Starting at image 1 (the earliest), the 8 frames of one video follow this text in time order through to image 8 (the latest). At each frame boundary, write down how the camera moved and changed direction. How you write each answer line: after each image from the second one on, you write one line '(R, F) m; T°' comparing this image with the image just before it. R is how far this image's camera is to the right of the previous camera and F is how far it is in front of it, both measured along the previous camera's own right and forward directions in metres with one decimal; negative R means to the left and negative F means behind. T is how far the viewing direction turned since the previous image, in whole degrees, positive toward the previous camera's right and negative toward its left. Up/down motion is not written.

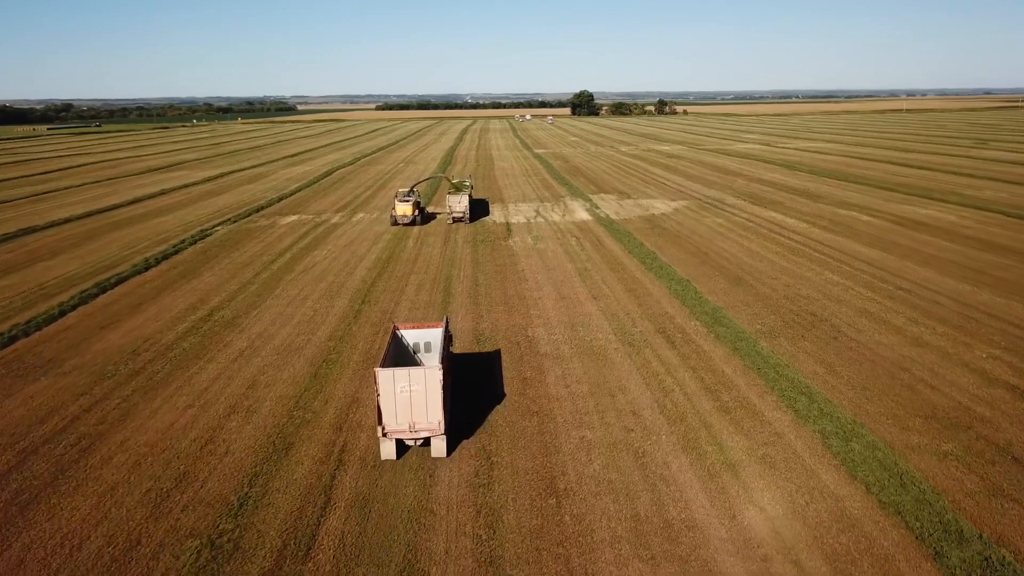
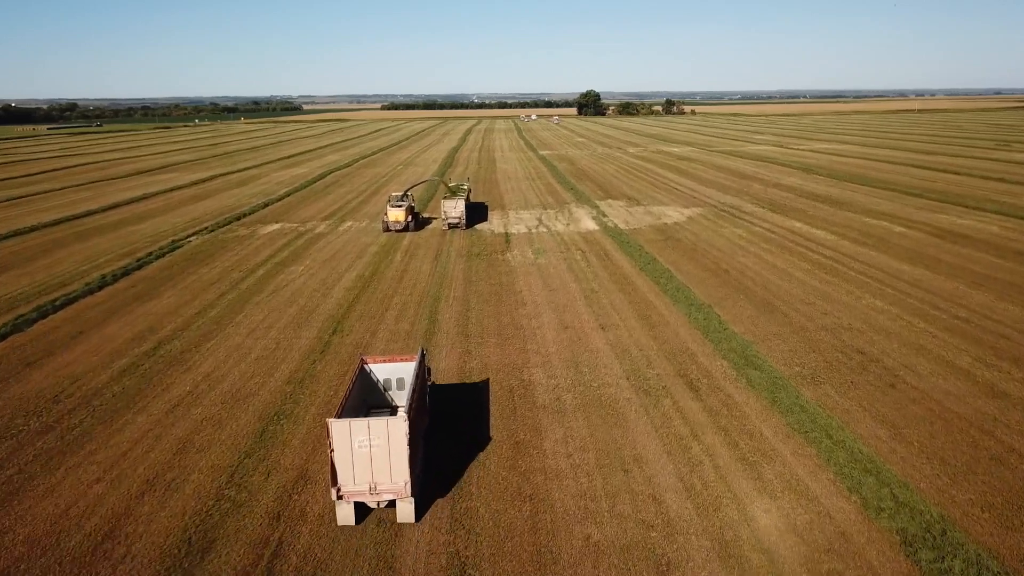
(+0.2, +2.0) m; 0°
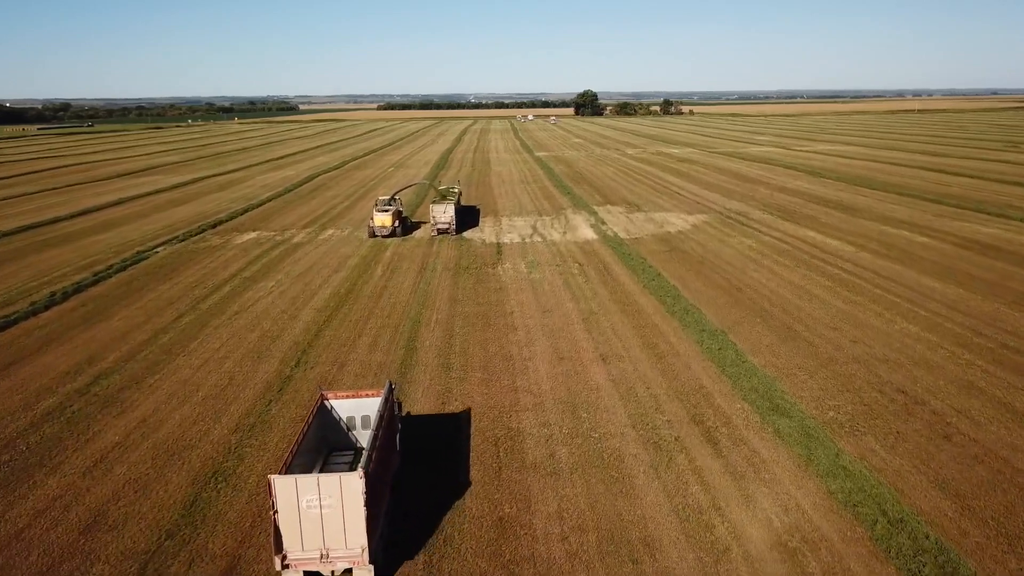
(+0.1, +1.5) m; 0°
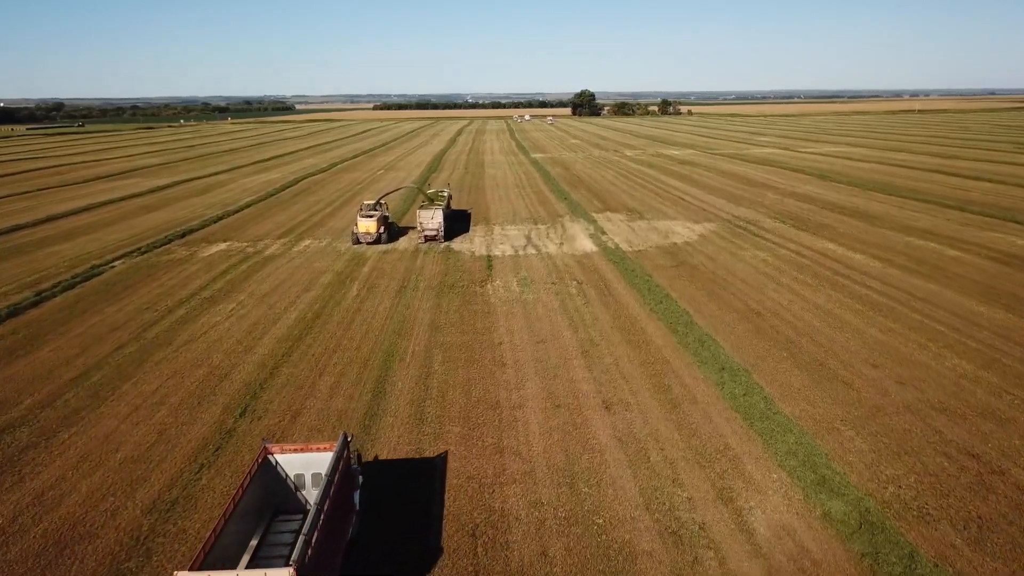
(+0.1, +1.8) m; 0°
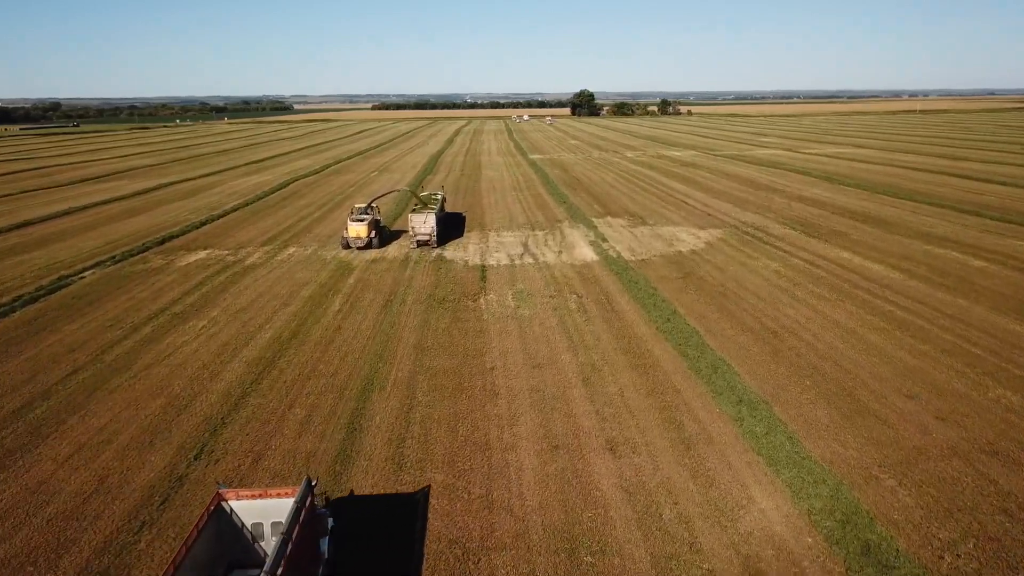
(+0.1, +1.1) m; 0°
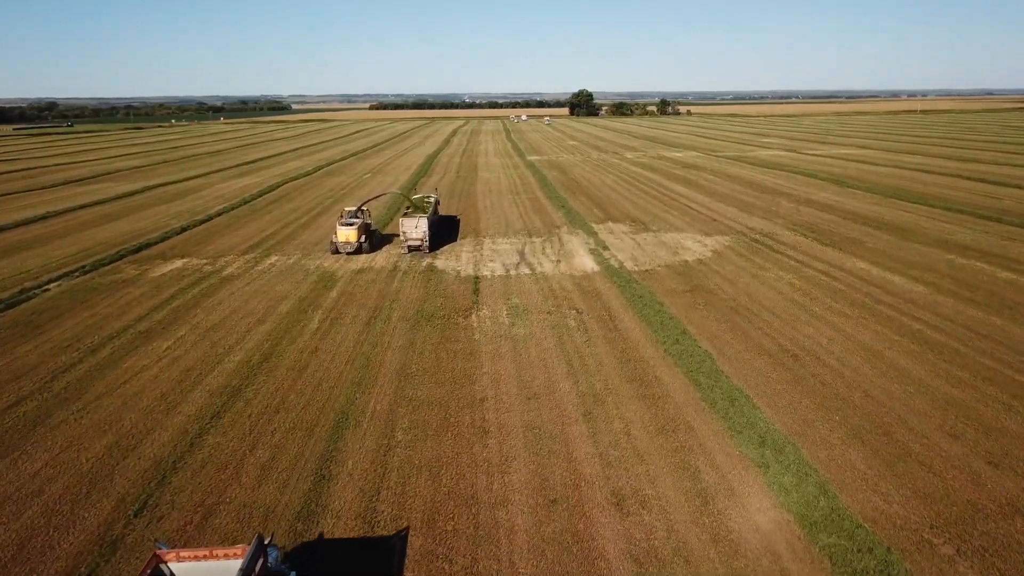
(+0.1, +1.1) m; 0°
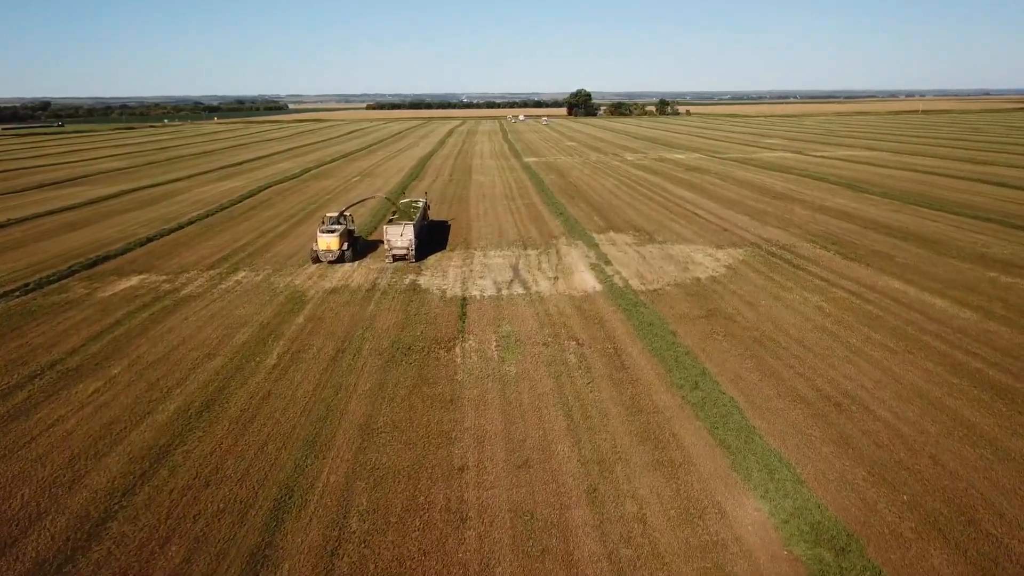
(+0.1, +1.8) m; 0°
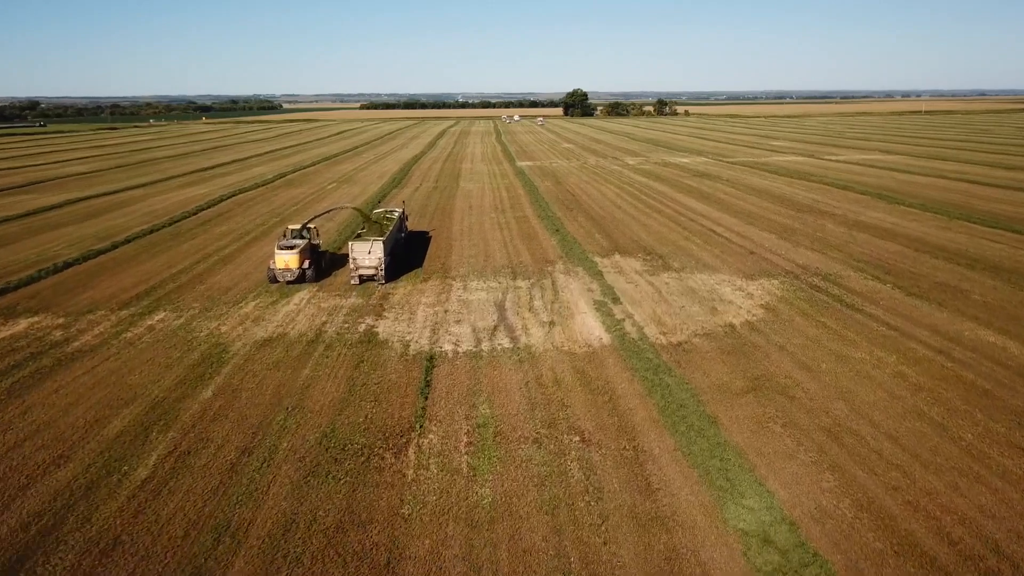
(+0.2, +3.4) m; 0°
